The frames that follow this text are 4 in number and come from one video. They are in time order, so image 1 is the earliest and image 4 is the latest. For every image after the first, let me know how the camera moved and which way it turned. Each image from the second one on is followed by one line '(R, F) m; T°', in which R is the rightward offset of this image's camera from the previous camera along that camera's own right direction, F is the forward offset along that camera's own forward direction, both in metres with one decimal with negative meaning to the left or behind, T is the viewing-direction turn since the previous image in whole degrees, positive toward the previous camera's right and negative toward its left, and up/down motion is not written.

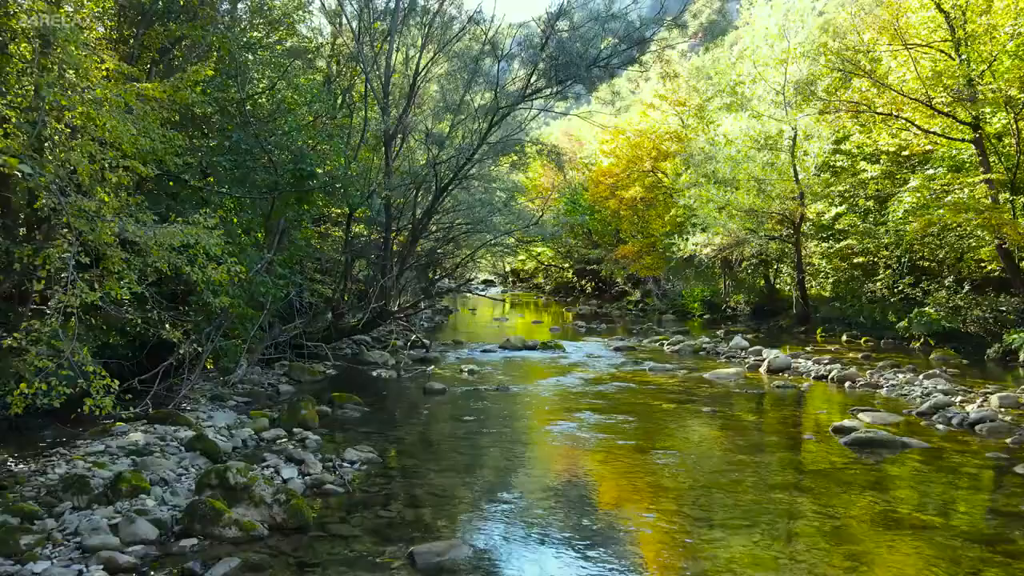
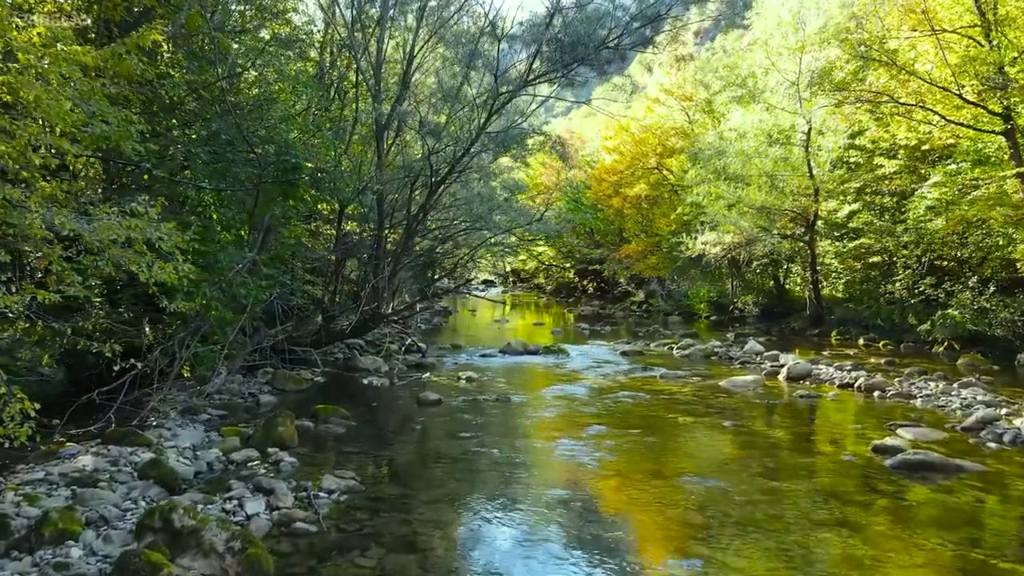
(0.0, +1.1) m; 0°
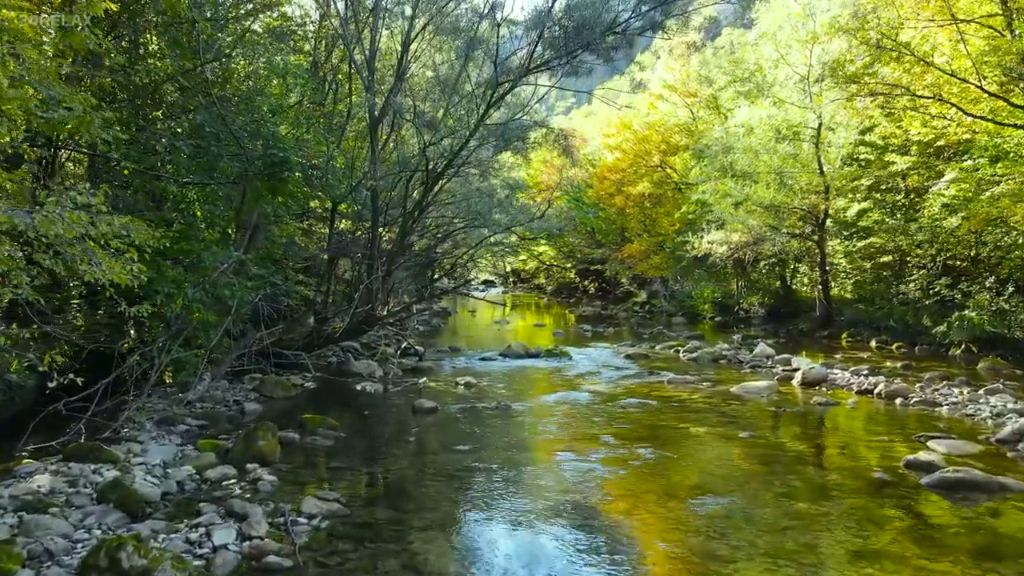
(0.0, +0.7) m; 0°
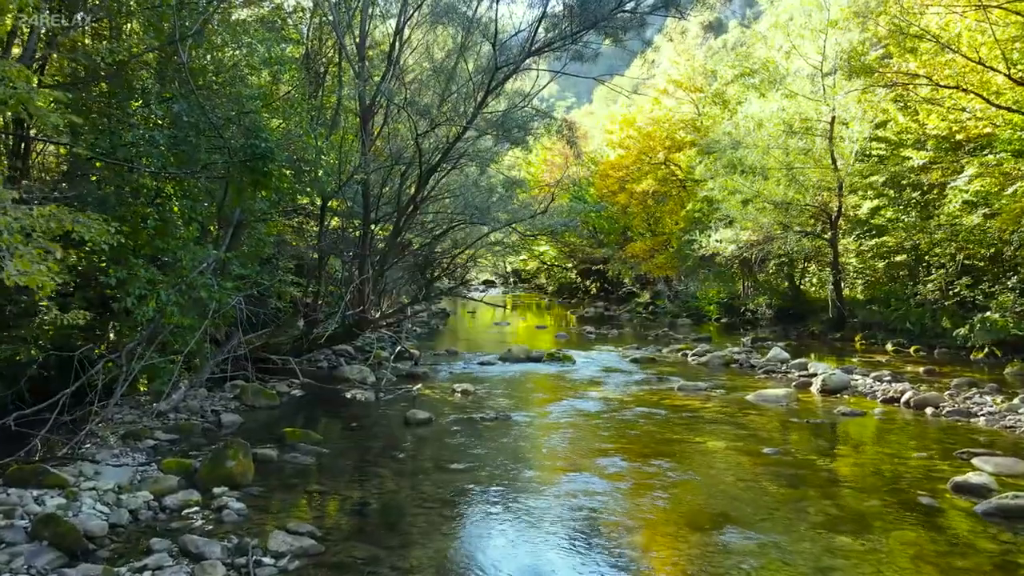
(0.0, +0.9) m; 0°
